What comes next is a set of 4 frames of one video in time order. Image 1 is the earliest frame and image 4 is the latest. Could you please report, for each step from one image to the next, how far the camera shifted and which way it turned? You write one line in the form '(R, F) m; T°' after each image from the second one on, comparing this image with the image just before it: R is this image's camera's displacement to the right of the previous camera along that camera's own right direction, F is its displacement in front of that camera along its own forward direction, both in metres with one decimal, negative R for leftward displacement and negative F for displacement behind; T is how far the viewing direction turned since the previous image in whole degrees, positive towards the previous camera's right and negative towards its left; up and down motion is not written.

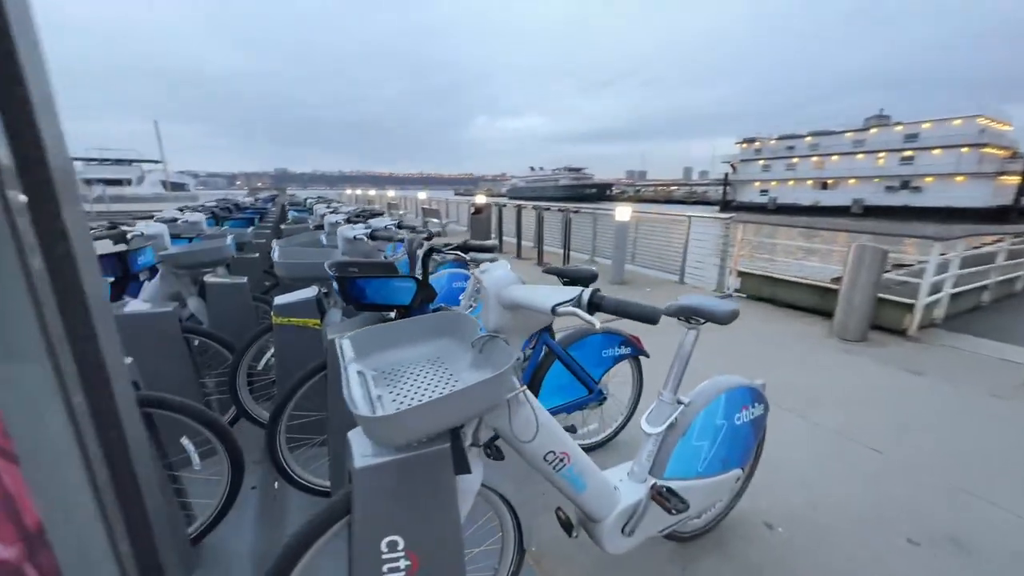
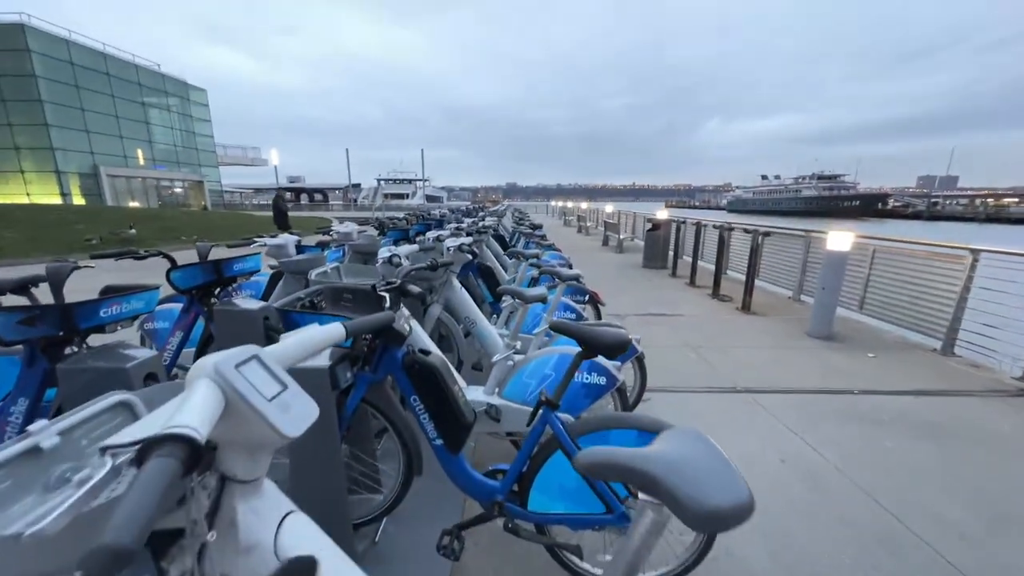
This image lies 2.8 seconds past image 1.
(+0.8, +0.7) m; -29°
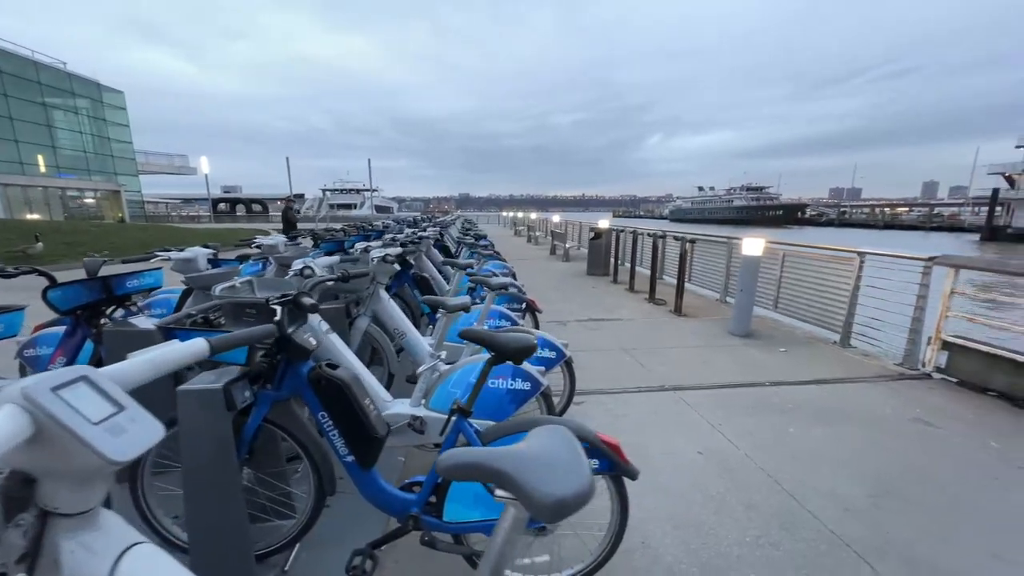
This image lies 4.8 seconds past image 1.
(+0.2, 0.0) m; +7°
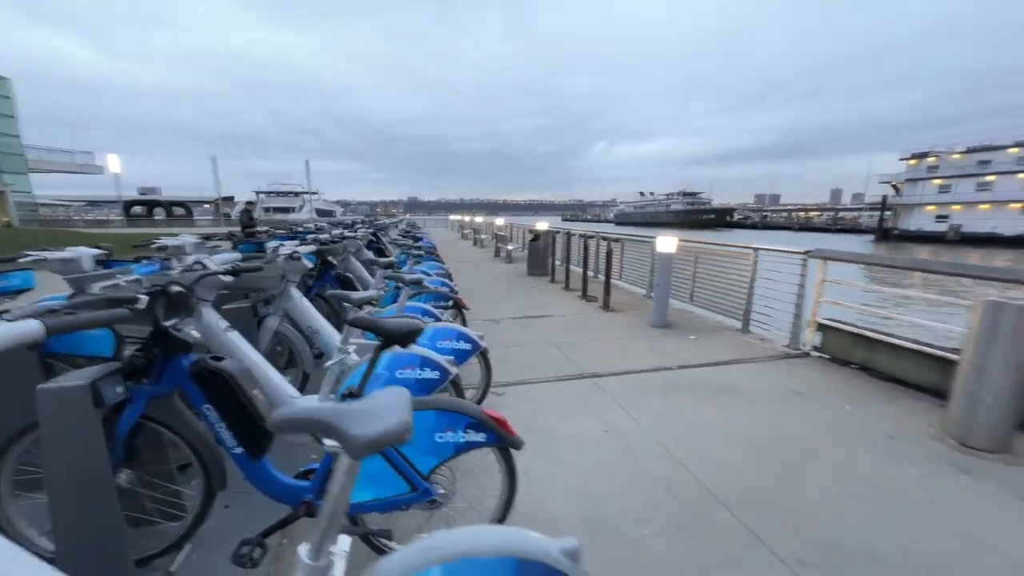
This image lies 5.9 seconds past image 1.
(+0.3, -0.1) m; +7°
